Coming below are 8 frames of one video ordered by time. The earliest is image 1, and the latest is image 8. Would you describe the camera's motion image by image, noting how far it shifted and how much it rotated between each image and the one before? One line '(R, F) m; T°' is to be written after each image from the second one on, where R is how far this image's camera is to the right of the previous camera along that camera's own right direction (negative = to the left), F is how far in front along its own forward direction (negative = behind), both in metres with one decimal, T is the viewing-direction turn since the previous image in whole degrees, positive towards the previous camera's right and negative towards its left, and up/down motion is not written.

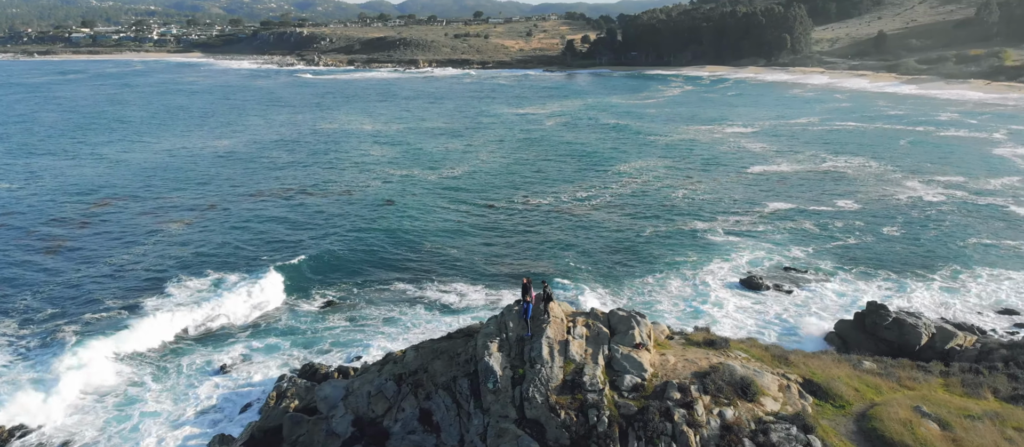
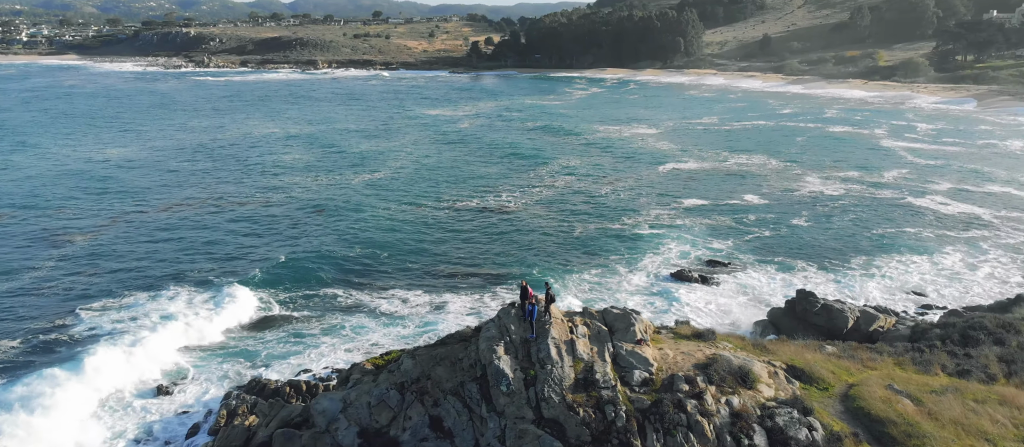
(-1.4, 0.0) m; +7°
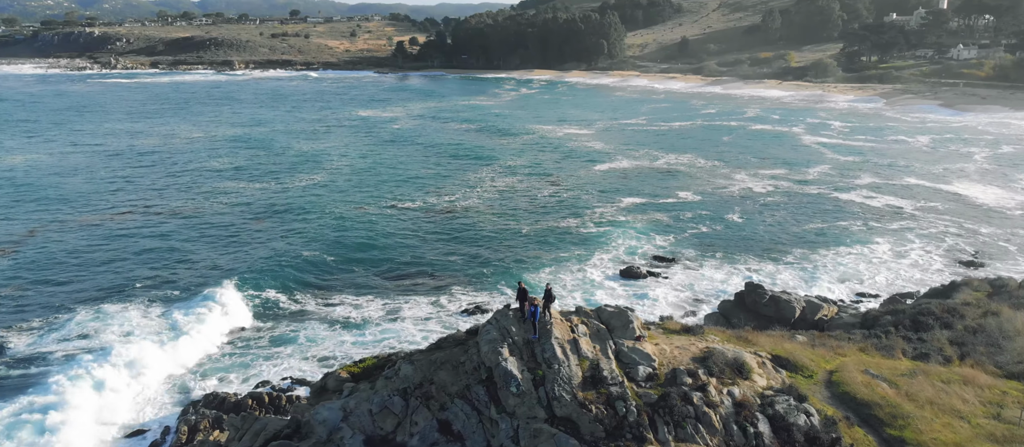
(-1.1, 0.0) m; +6°
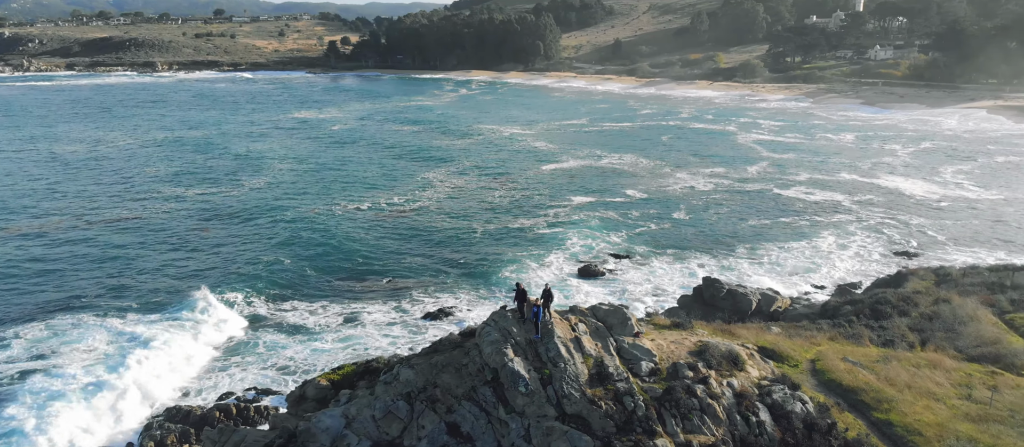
(-0.9, -0.1) m; +5°
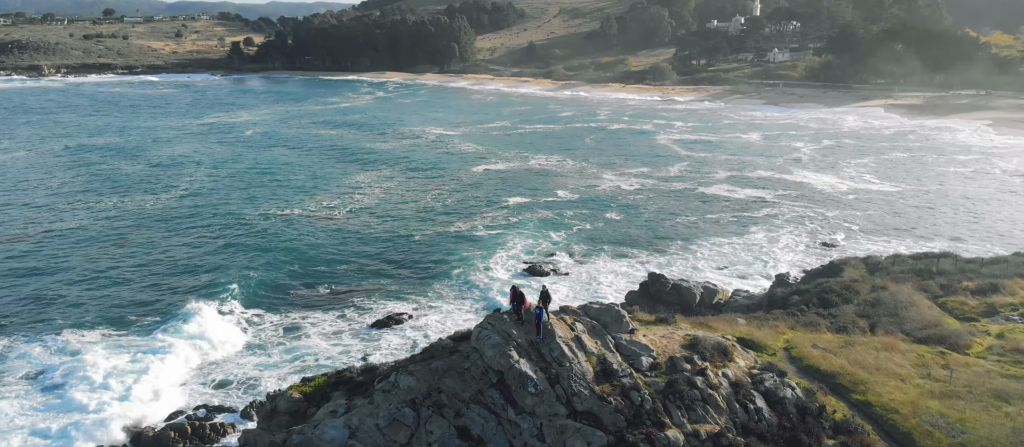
(-1.2, -0.1) m; +6°
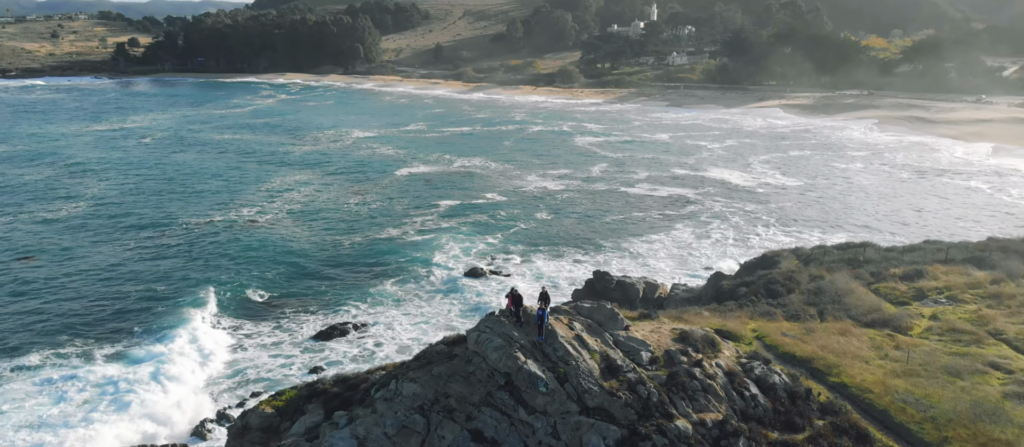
(-1.4, -0.1) m; +7°
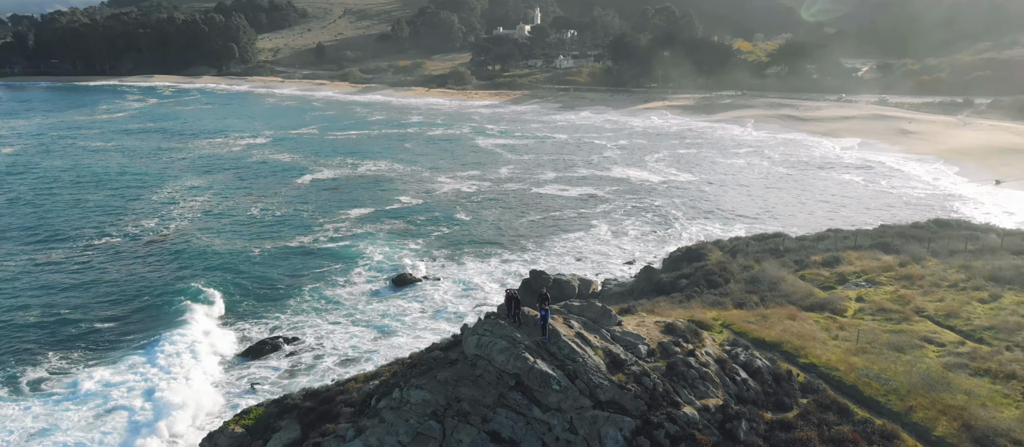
(-1.7, -0.1) m; +9°
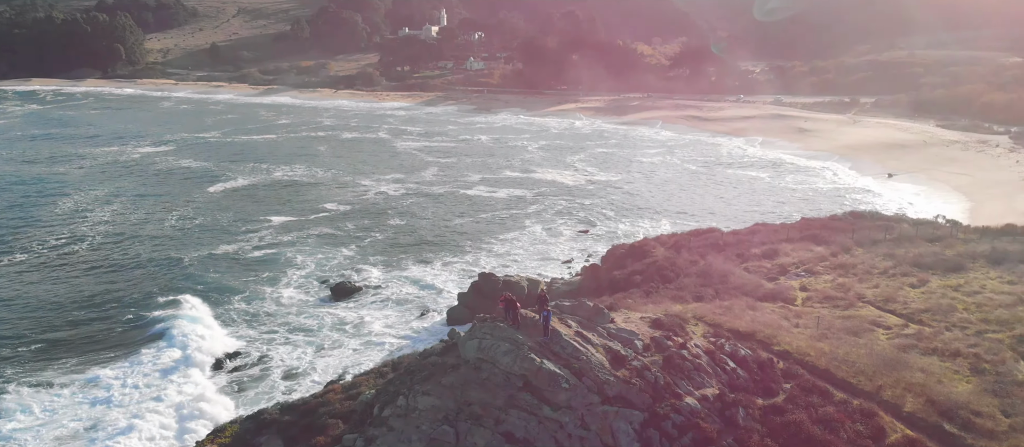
(-1.4, -0.1) m; +7°
